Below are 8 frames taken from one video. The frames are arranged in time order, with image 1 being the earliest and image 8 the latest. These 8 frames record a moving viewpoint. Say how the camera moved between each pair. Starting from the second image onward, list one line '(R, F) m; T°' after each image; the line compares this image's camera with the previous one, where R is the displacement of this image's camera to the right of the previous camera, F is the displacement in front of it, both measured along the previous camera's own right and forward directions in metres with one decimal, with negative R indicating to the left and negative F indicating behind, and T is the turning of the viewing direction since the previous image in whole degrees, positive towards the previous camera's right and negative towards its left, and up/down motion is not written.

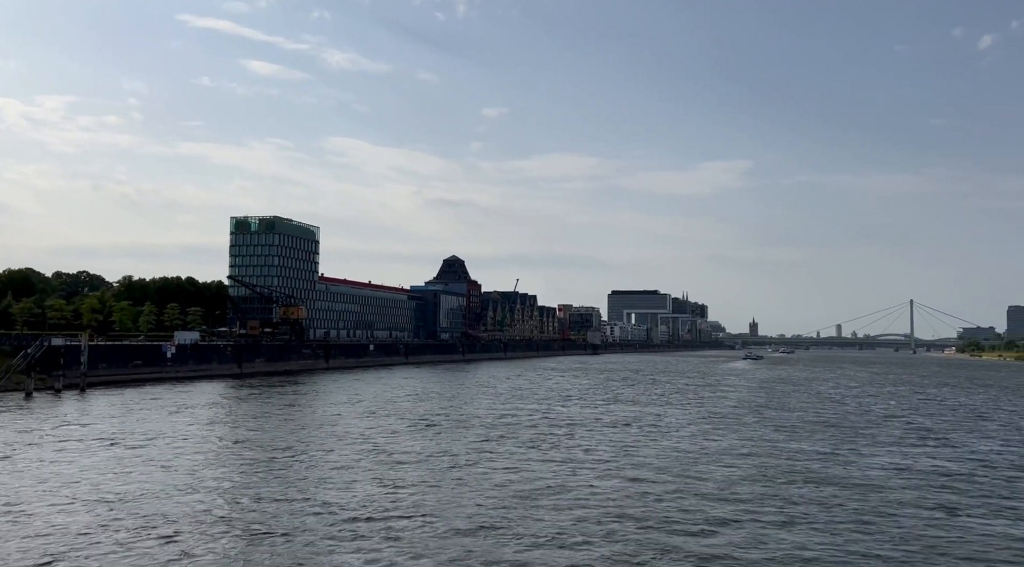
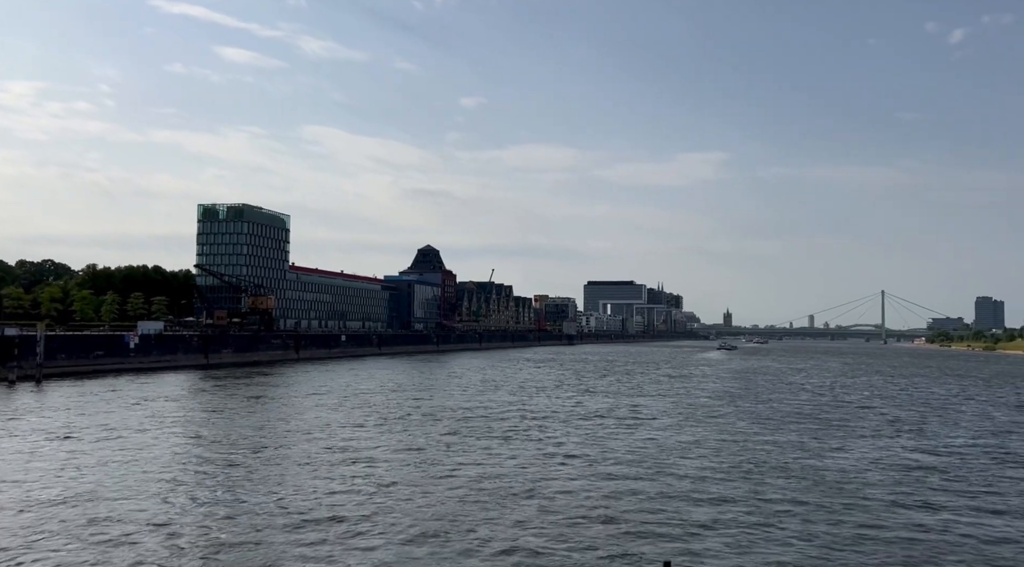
(+0.1, +0.3) m; +1°
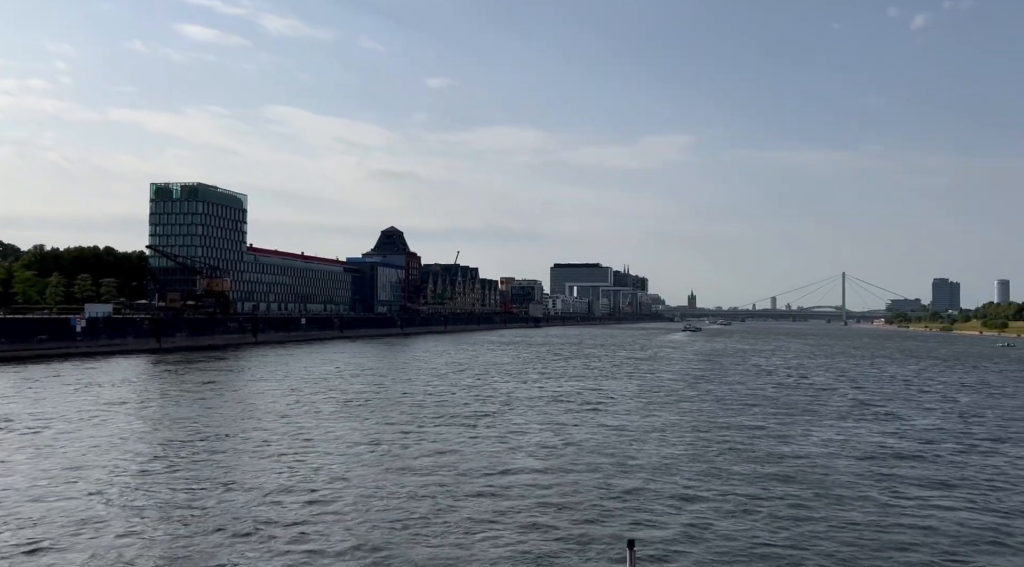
(+0.1, +0.4) m; +2°
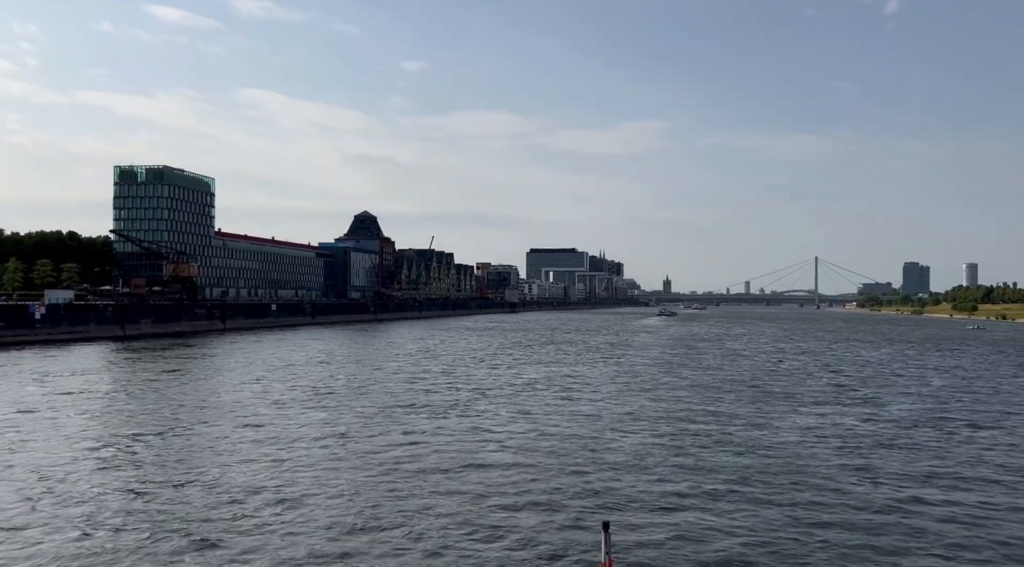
(0.0, +0.3) m; +1°
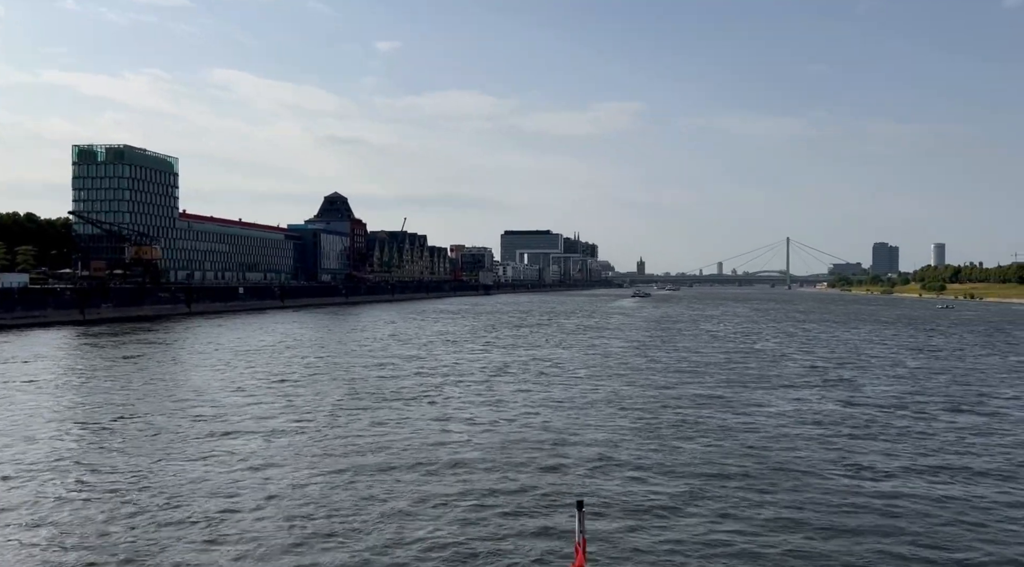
(0.0, +0.3) m; +2°
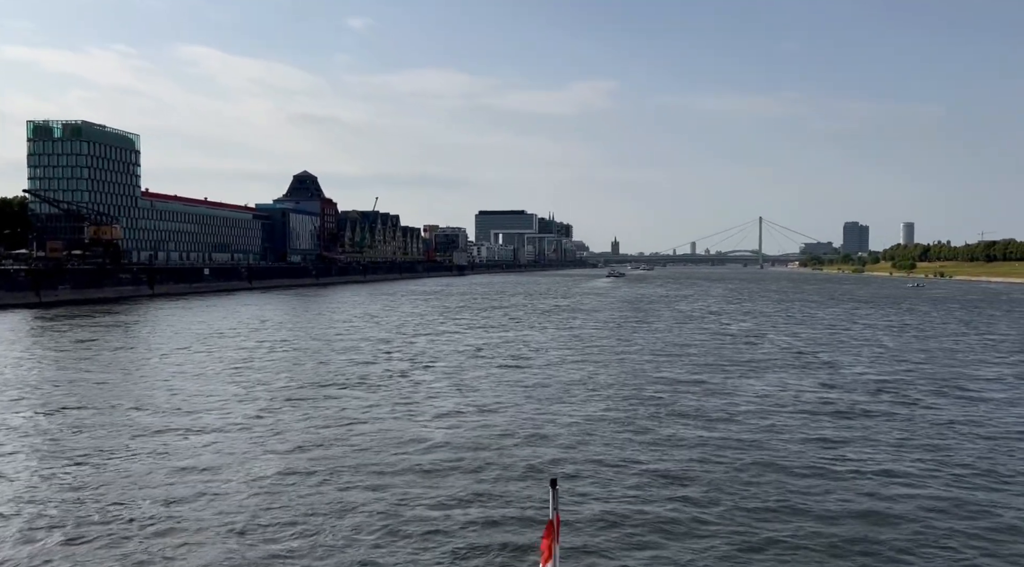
(0.0, +0.4) m; +2°
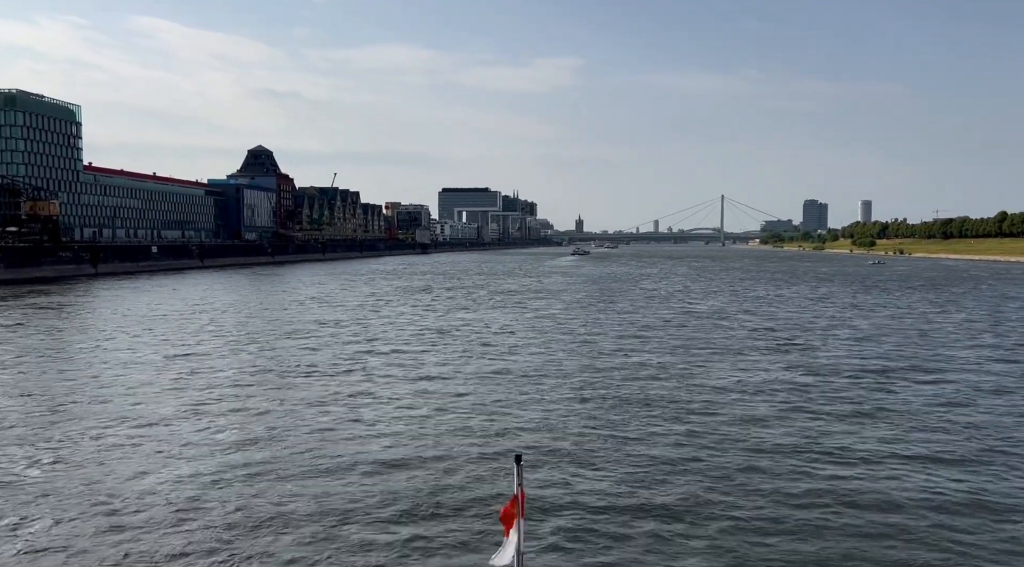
(0.0, +0.6) m; +2°
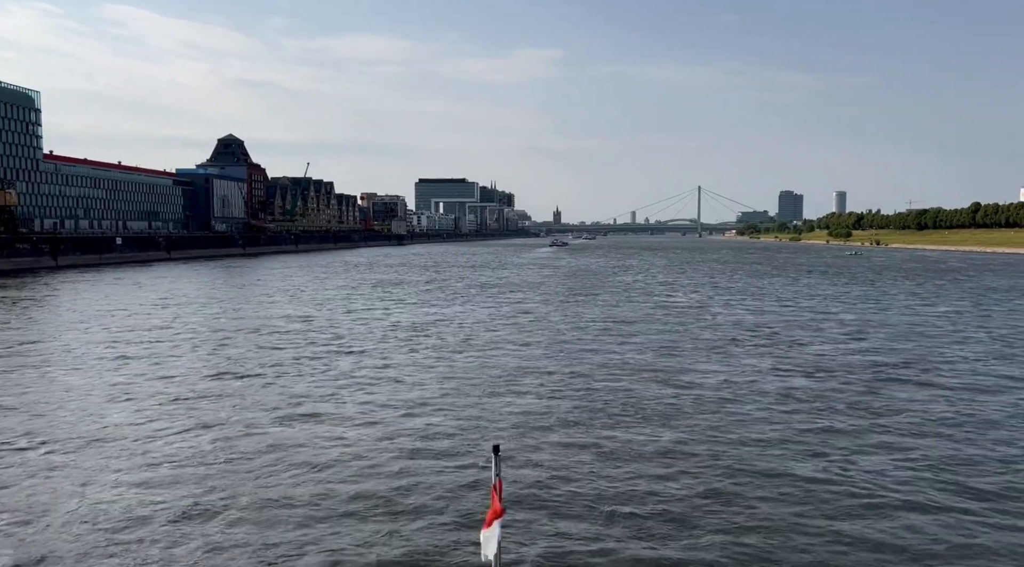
(0.0, +0.5) m; +1°
